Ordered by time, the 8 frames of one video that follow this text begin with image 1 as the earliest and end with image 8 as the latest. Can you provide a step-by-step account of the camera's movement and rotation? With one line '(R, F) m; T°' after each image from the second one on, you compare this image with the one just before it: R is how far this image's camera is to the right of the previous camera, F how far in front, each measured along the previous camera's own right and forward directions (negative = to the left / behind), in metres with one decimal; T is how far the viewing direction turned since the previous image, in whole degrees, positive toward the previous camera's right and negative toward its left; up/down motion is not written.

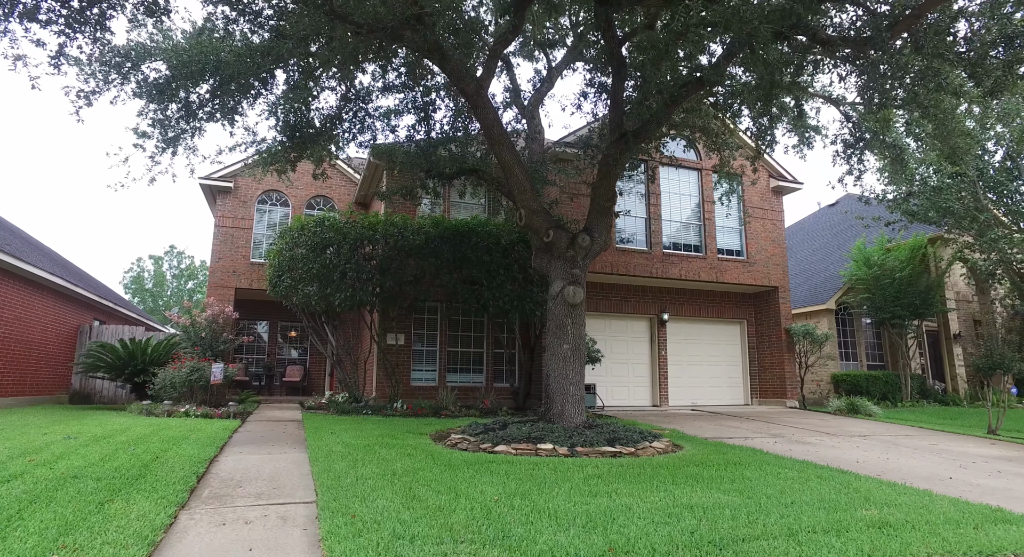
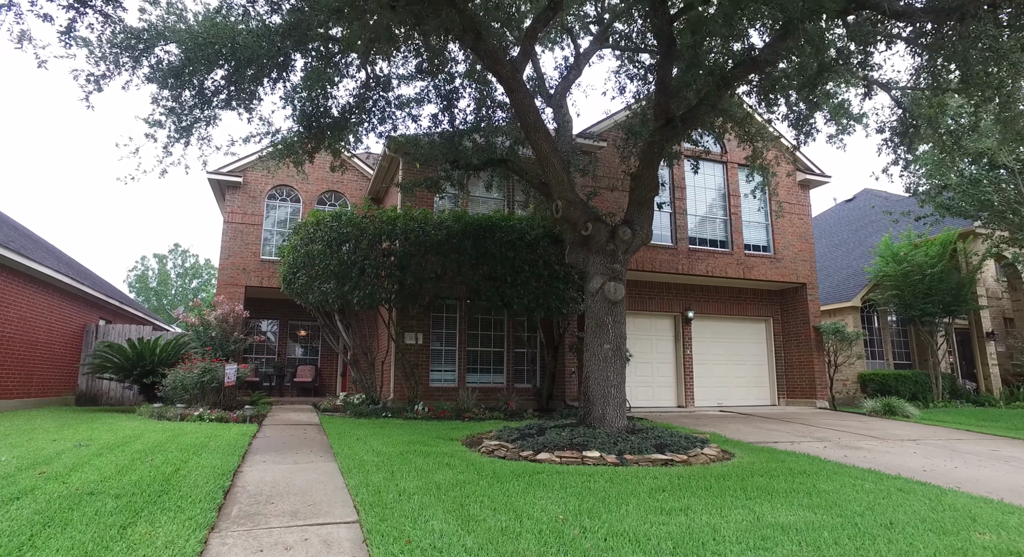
(-0.5, +0.5) m; 0°
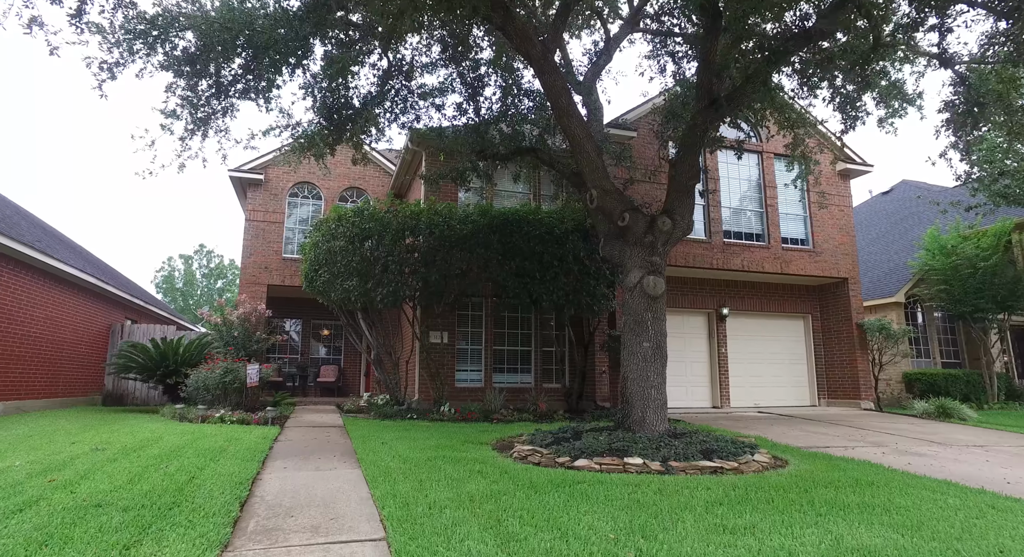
(-0.1, +0.4) m; -2°
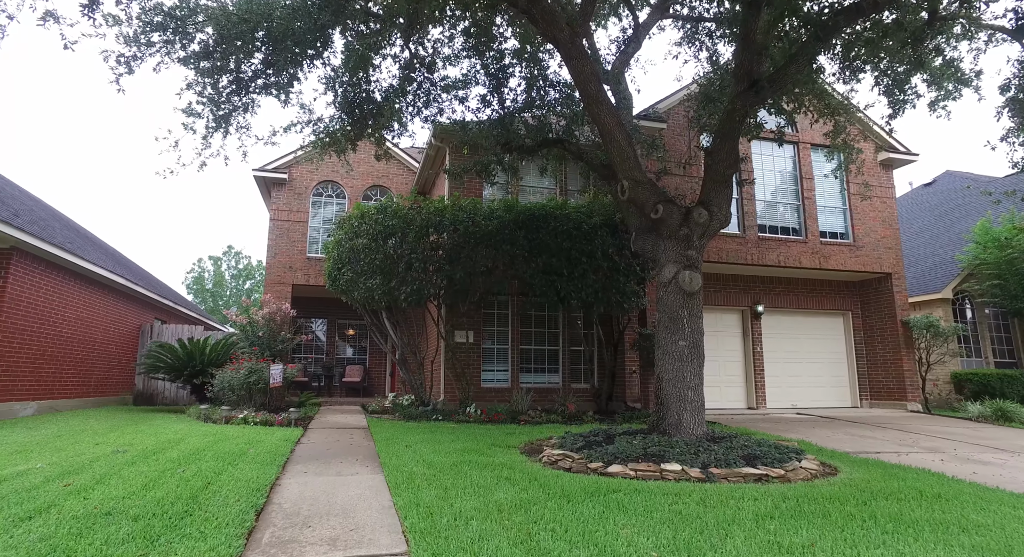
(0.0, +0.3) m; -3°
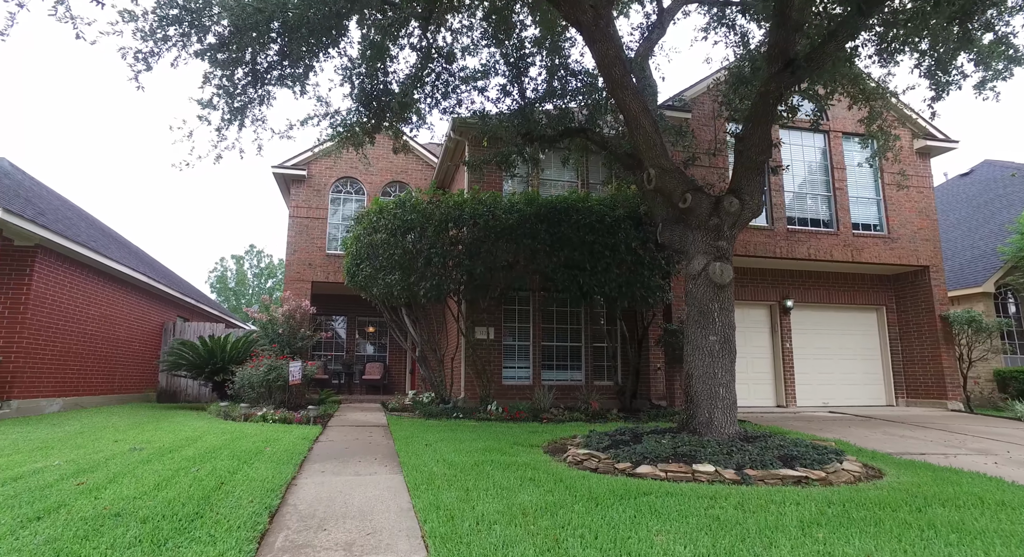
(0.0, +0.2) m; -2°
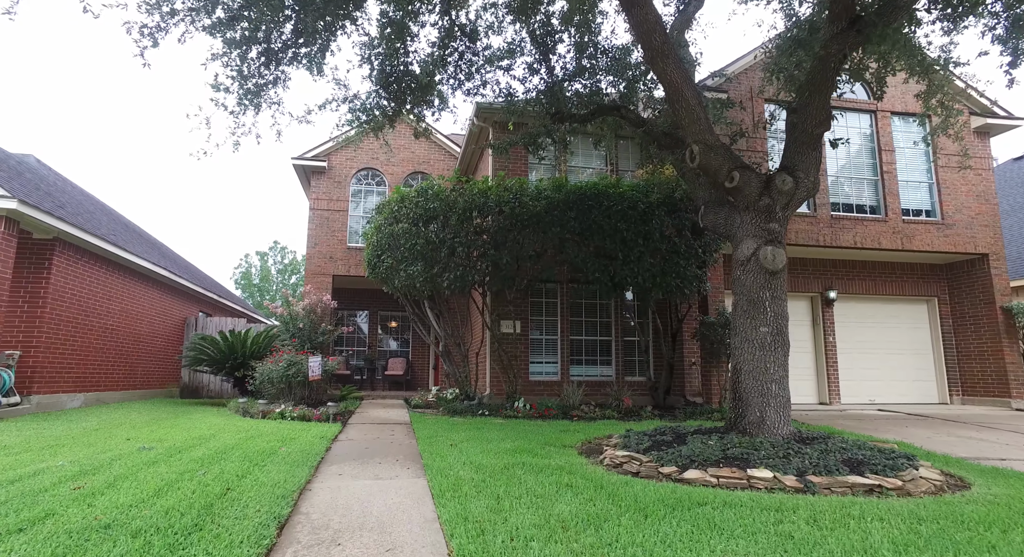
(-0.1, +0.5) m; -2°
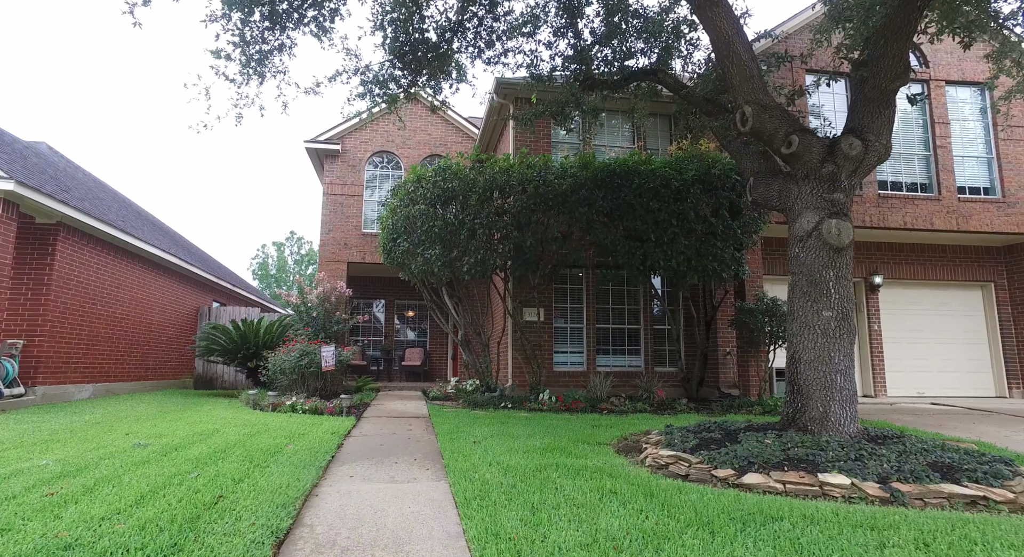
(-0.1, +0.6) m; -2°
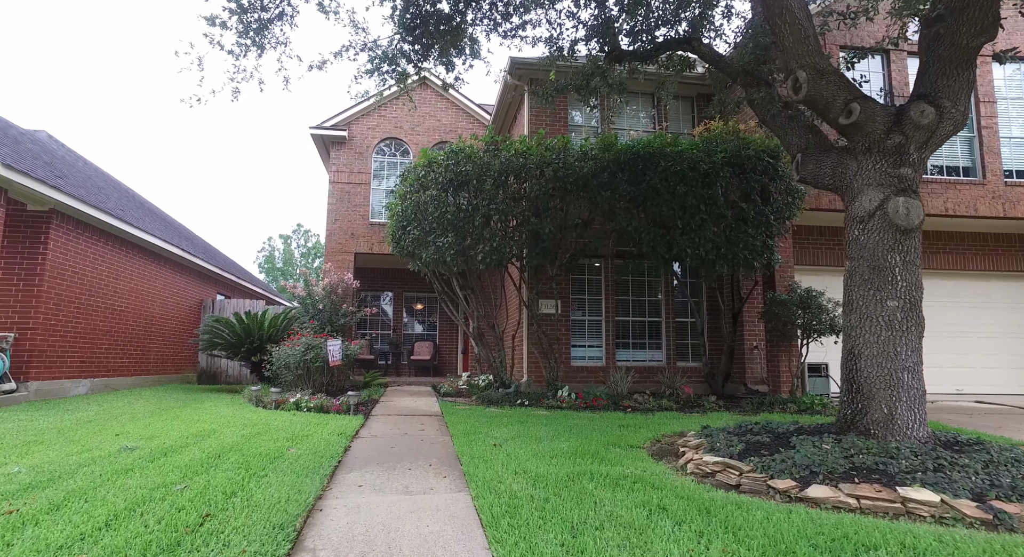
(-0.2, +0.5) m; -1°
